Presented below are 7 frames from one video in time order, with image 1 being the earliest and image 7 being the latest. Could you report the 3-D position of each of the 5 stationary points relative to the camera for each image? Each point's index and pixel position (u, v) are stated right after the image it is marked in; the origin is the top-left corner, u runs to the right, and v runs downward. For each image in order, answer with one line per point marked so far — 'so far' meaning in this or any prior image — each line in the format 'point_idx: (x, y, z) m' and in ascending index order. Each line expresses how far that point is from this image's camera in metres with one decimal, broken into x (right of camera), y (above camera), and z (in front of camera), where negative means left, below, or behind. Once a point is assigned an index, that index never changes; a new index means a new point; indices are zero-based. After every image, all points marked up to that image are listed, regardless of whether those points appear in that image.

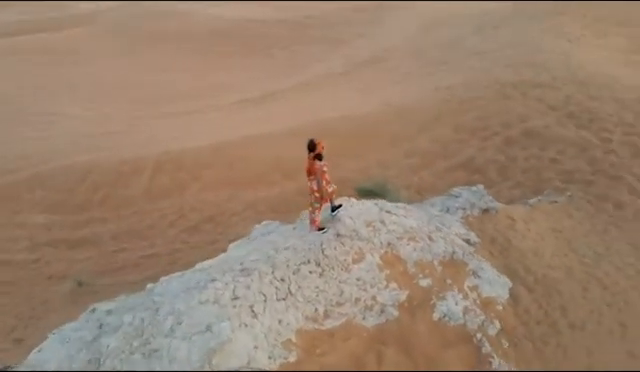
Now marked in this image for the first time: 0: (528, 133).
0: (+3.7, +0.9, +8.1) m
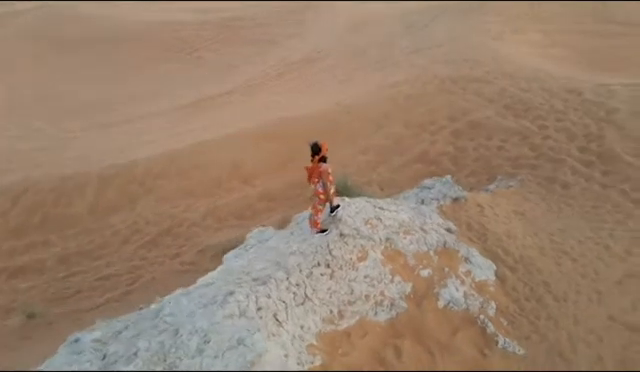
0: (+2.9, +1.2, +8.6) m
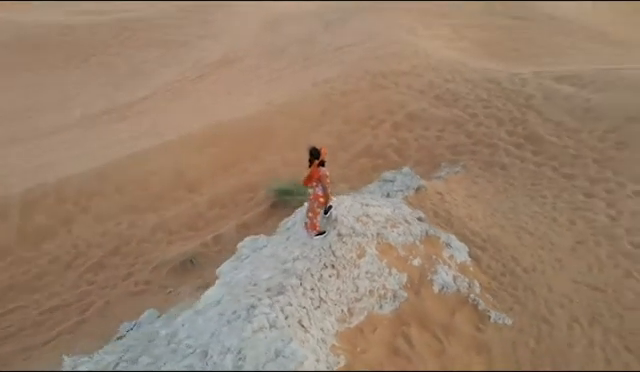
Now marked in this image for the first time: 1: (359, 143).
0: (+1.8, +1.4, +9.1) m
1: (+0.8, +0.8, +8.9) m
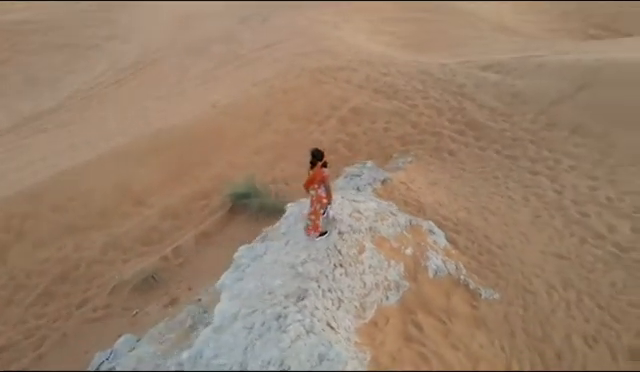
0: (+0.7, +1.5, +9.3) m
1: (-0.2, +0.9, +8.9) m
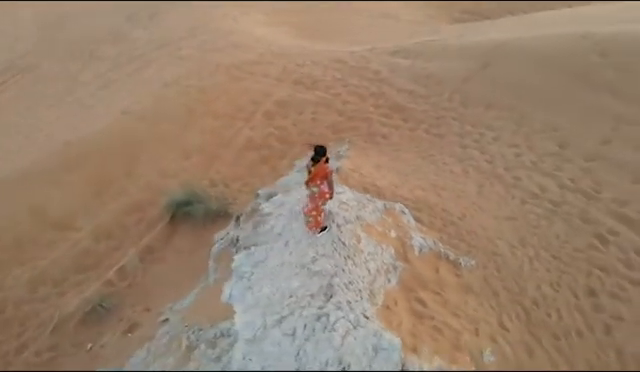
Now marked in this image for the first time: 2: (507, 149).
0: (-0.8, +1.7, +9.3) m
1: (-1.6, +0.9, +8.7) m
2: (+2.9, +0.6, +7.0) m
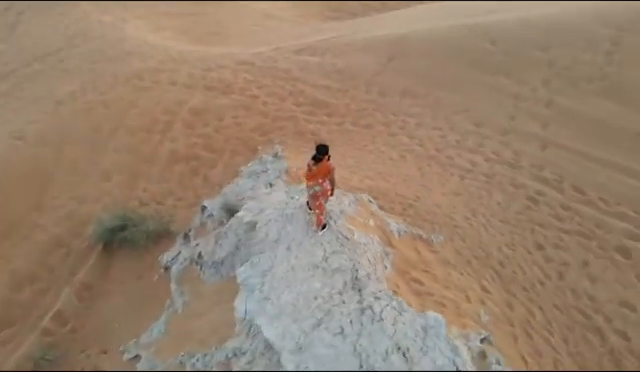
0: (-2.4, +1.4, +8.9) m
1: (-2.9, +0.6, +8.1) m
2: (+1.9, +0.9, +7.6) m
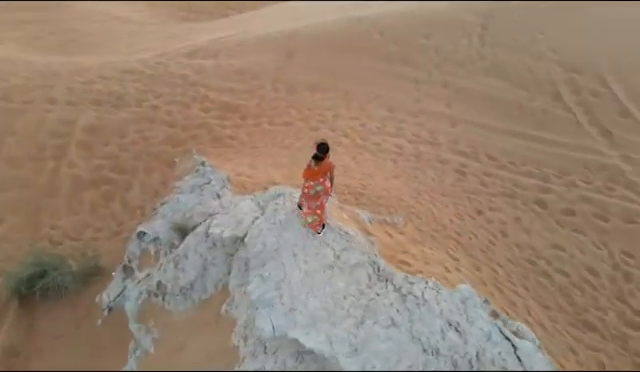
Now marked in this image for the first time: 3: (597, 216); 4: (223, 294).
0: (-4.0, +1.0, +7.9) m
1: (-4.0, +0.1, +7.0) m
2: (+0.5, +1.1, +7.9) m
3: (+3.8, -0.4, +6.2) m
4: (-1.0, -1.2, +4.9) m
